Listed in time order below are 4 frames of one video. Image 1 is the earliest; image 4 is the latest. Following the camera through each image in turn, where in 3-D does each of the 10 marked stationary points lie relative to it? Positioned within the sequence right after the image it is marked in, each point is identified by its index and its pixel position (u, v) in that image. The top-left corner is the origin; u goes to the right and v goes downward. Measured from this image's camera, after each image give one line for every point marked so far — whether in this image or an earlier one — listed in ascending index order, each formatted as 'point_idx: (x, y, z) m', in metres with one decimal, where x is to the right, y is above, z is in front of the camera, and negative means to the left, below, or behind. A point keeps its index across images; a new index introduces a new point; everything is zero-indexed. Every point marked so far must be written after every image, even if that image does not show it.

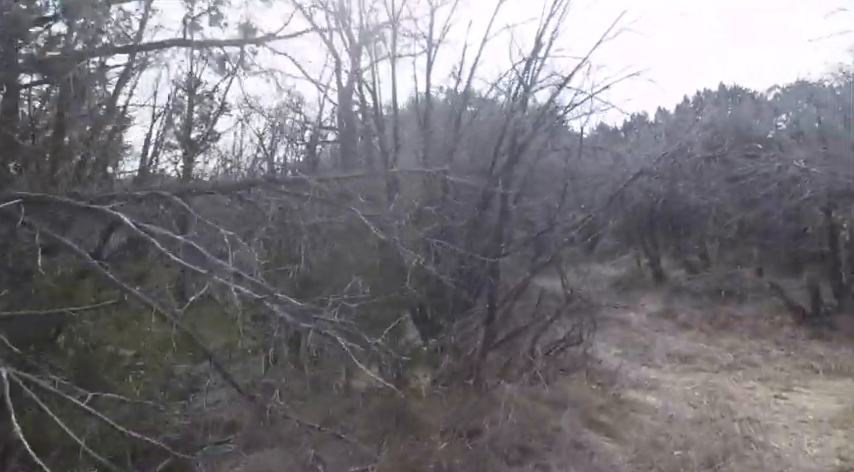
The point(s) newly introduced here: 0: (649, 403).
0: (+3.2, -2.4, +8.2) m
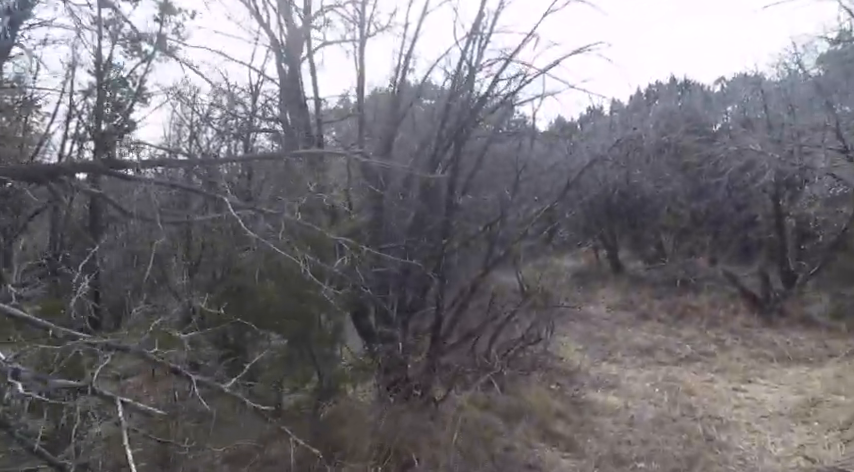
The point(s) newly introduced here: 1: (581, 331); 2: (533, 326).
0: (+2.5, -2.3, +7.9) m
1: (+3.8, -2.3, +14.2) m
2: (+1.6, -1.4, +9.1) m
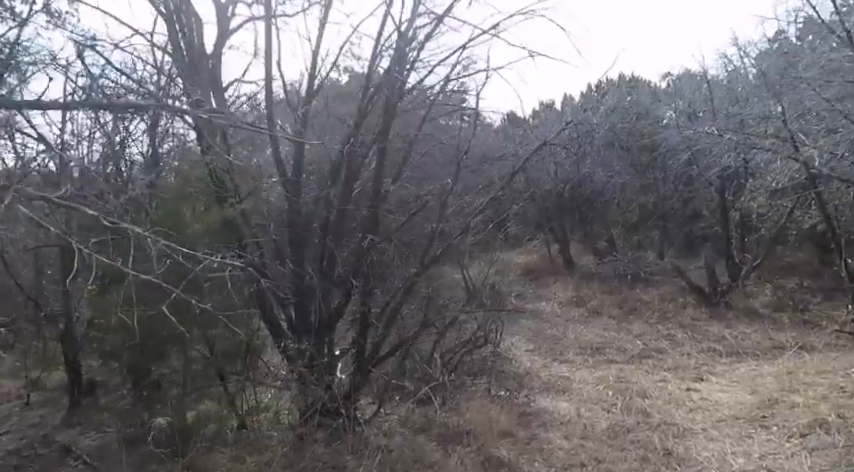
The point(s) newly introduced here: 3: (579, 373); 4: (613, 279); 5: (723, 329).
0: (+1.7, -2.2, +7.3) m
1: (+2.5, -2.2, +13.7) m
2: (+0.7, -1.3, +8.5) m
3: (+2.6, -2.4, +10.0) m
4: (+6.2, -1.4, +19.2) m
5: (+7.1, -2.2, +13.9) m
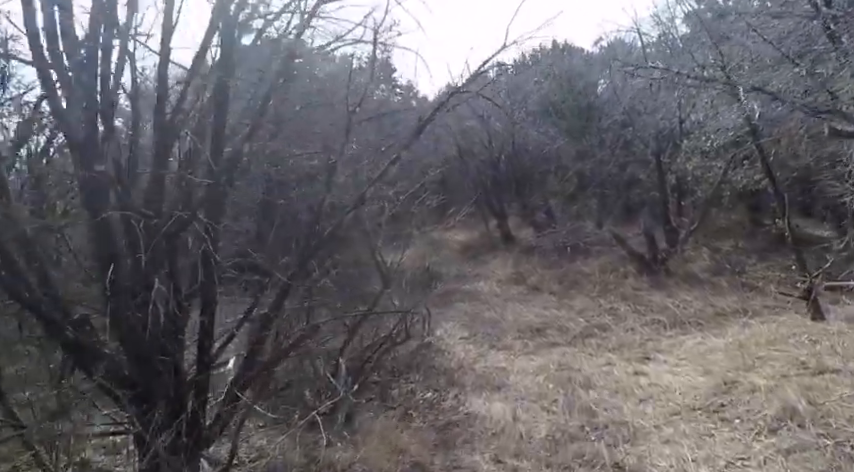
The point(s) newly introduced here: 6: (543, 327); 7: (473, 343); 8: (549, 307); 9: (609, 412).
0: (+0.7, -1.9, +6.2) m
1: (+0.9, -1.7, +12.6) m
2: (-0.4, -1.1, +7.2) m
3: (+1.4, -2.0, +9.0) m
4: (+4.0, -0.5, +18.4) m
5: (+5.5, -1.4, +13.2) m
6: (+2.3, -1.8, +11.3) m
7: (+0.8, -1.9, +10.5) m
8: (+2.7, -1.6, +13.1) m
9: (+1.9, -1.9, +6.2) m
